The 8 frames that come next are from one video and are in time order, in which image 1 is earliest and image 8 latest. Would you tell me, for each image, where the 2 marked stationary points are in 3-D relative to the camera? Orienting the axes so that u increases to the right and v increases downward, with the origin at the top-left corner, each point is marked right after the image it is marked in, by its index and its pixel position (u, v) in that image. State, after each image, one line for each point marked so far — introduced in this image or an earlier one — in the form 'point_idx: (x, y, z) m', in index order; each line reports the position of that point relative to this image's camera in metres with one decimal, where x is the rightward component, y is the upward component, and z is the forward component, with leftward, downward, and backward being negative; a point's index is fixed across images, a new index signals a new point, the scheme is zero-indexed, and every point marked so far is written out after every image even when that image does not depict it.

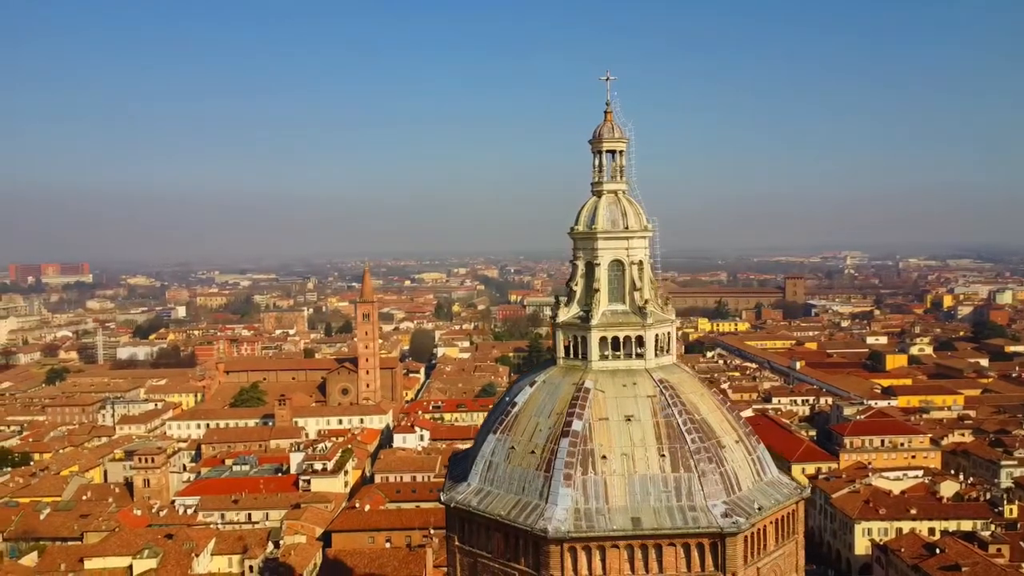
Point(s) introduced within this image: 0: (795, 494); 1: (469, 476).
0: (+4.2, -3.1, +13.2) m
1: (-0.7, -2.9, +13.3) m
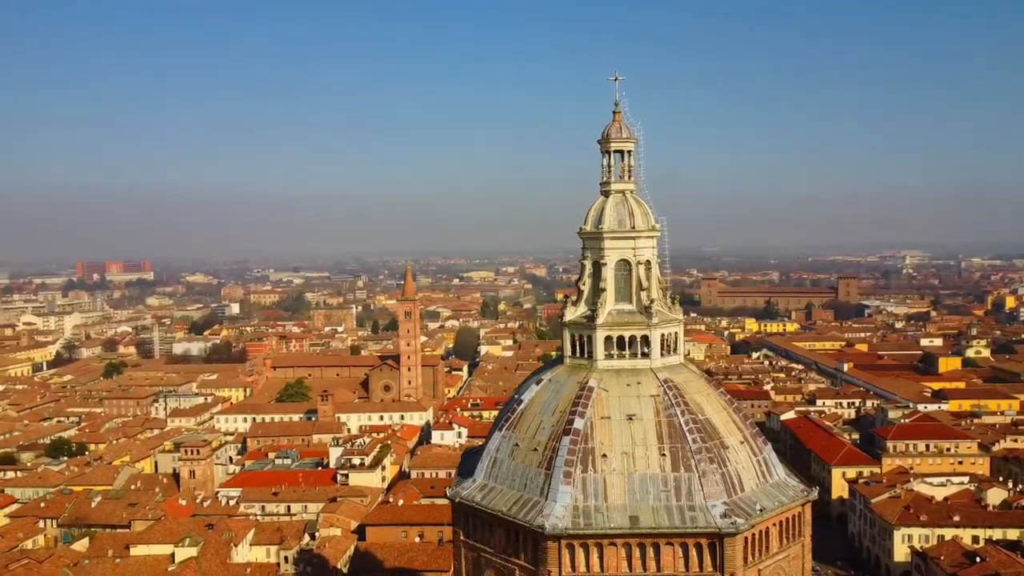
0: (+4.3, -3.1, +13.1) m
1: (-0.6, -2.8, +13.6) m
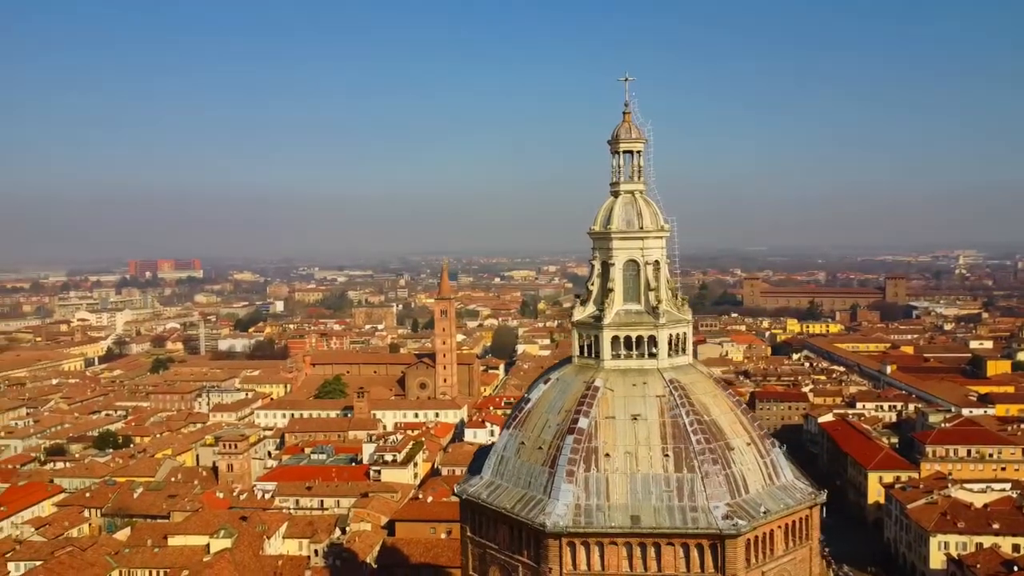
0: (+4.4, -3.1, +13.0) m
1: (-0.5, -2.8, +13.7) m
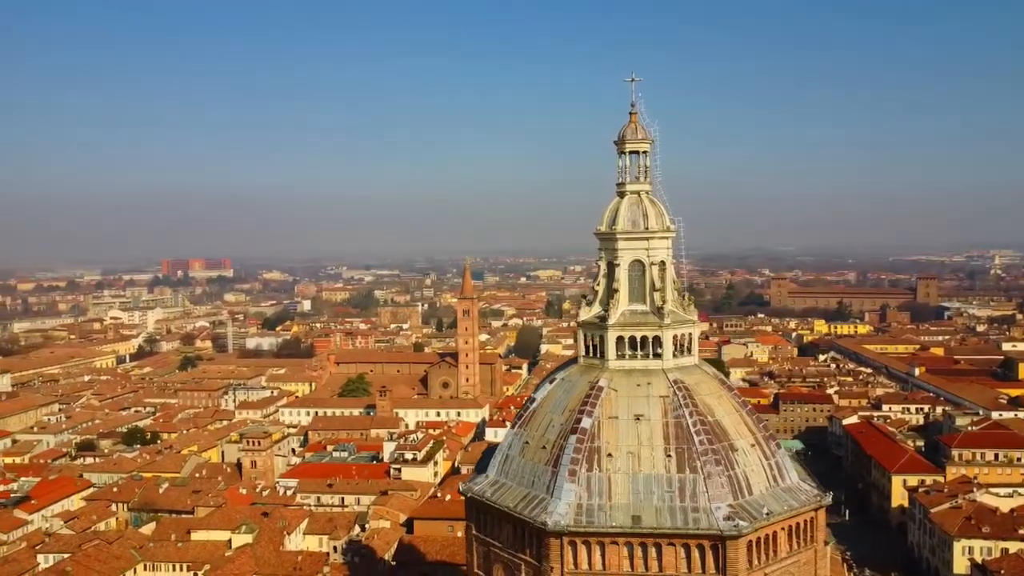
0: (+4.4, -3.1, +12.9) m
1: (-0.4, -2.8, +13.8) m
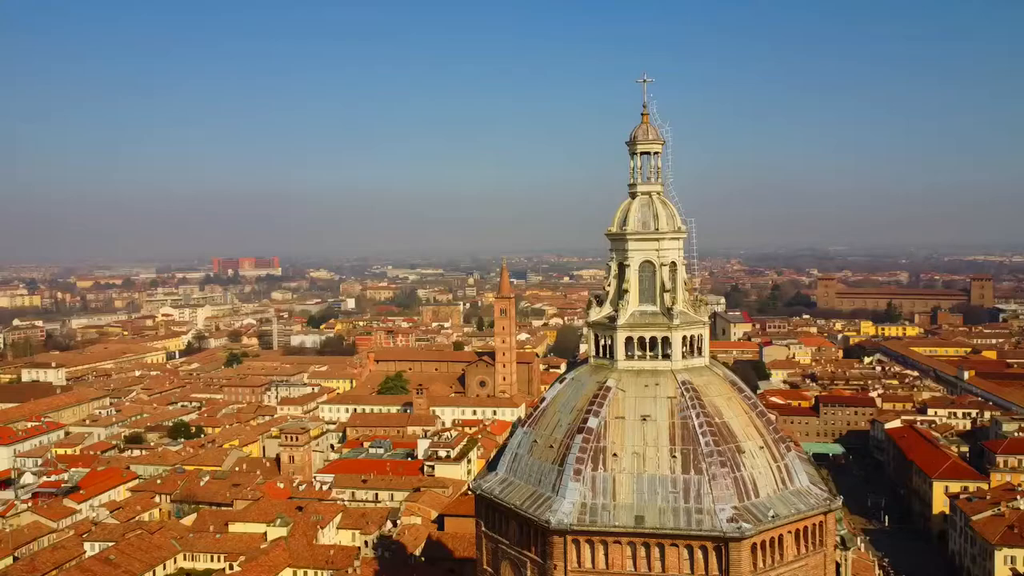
0: (+4.5, -3.2, +12.8) m
1: (-0.2, -2.8, +14.0) m
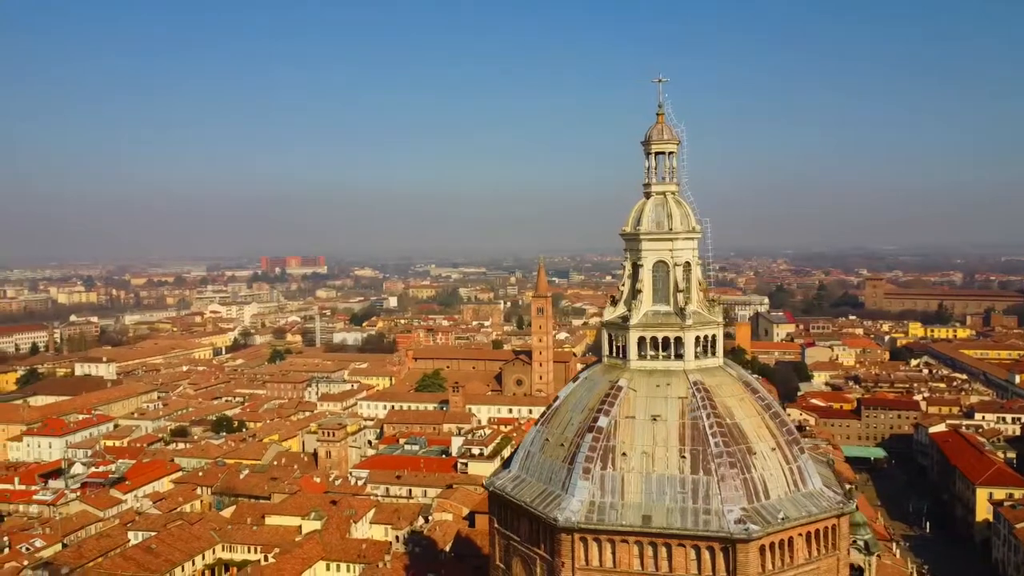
0: (+4.7, -3.2, +12.7) m
1: (0.0, -2.8, +14.1) m
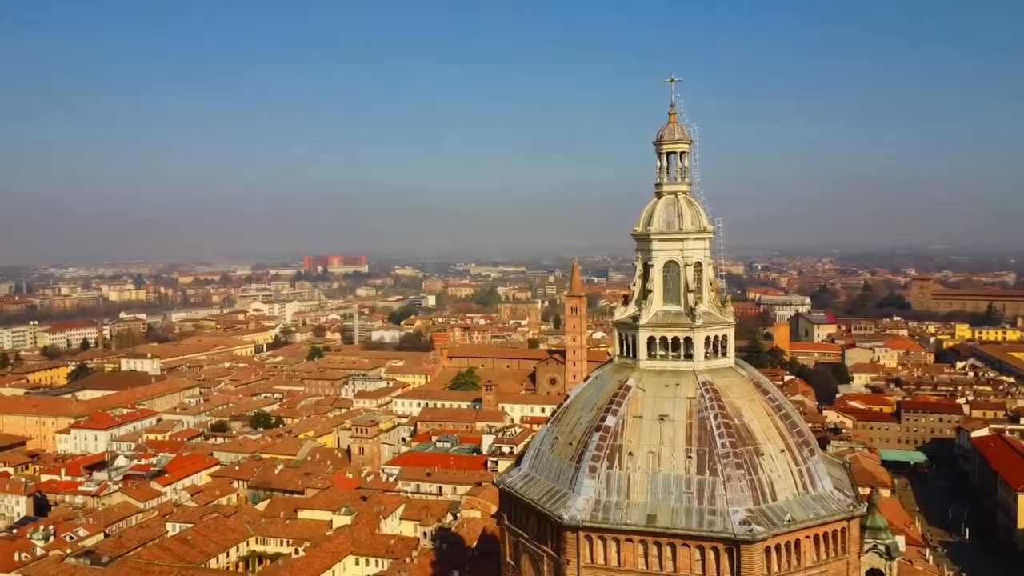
0: (+4.8, -3.2, +12.5) m
1: (+0.2, -2.8, +14.3) m
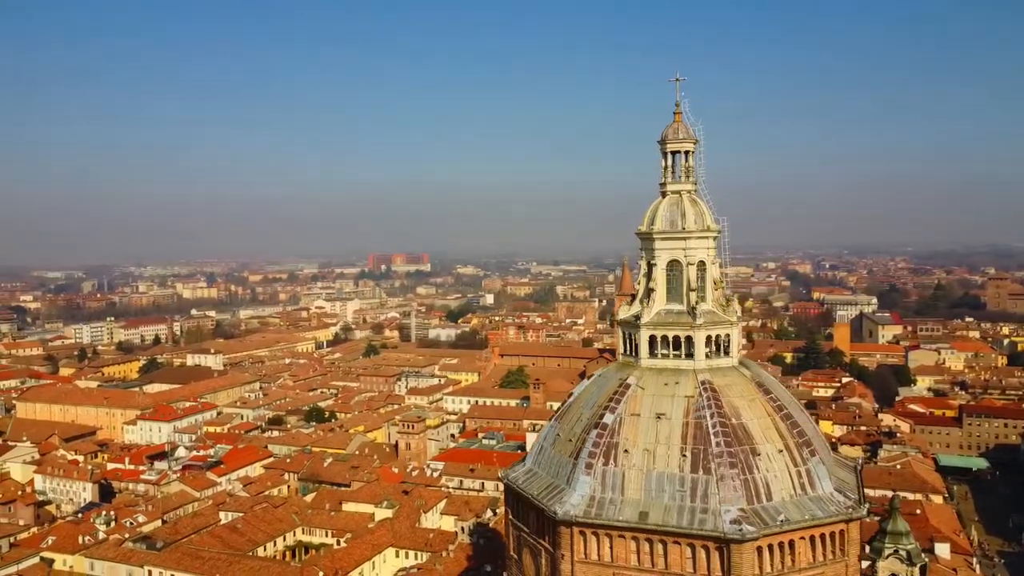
0: (+4.7, -3.2, +12.3) m
1: (+0.3, -2.8, +14.4) m
